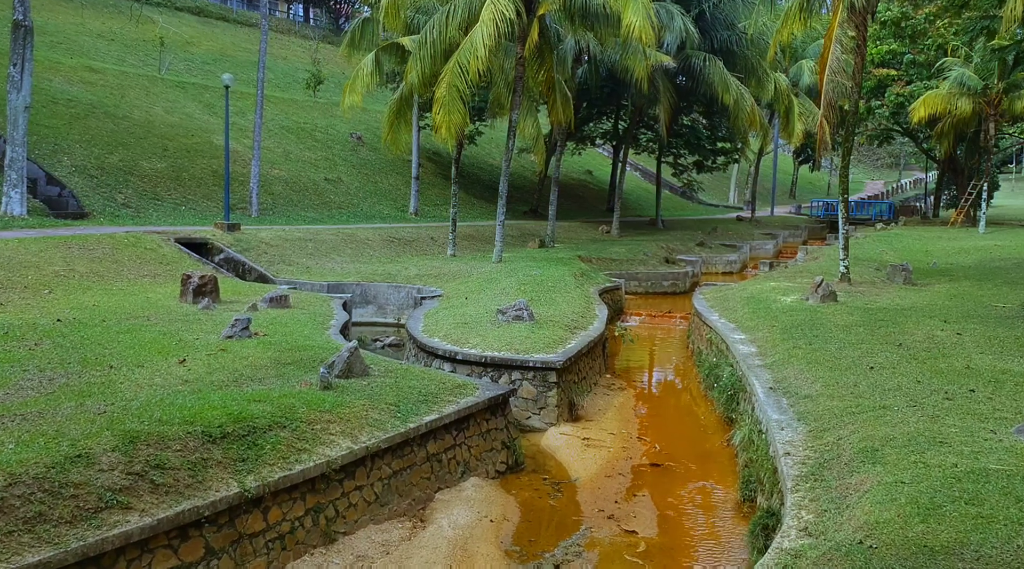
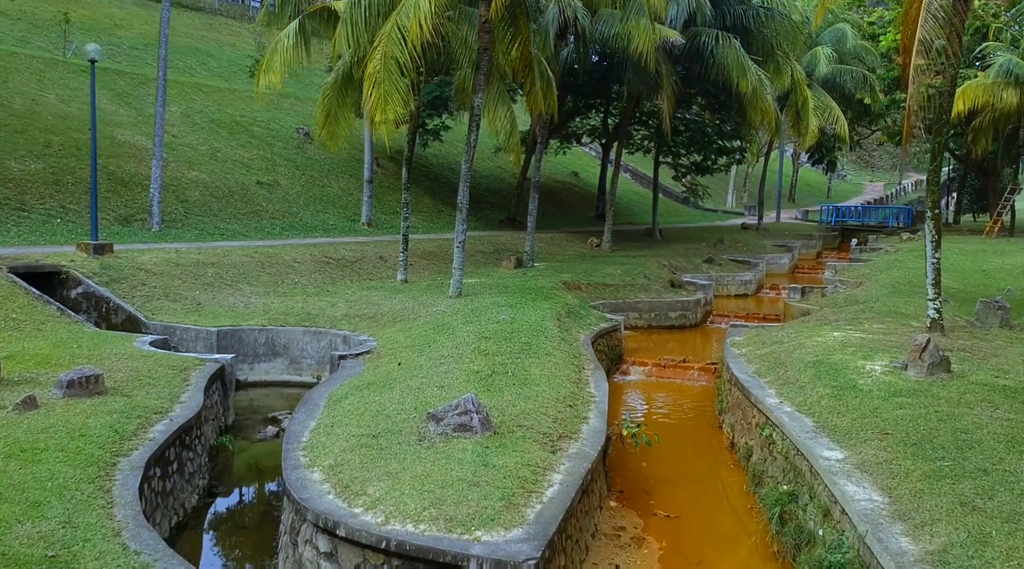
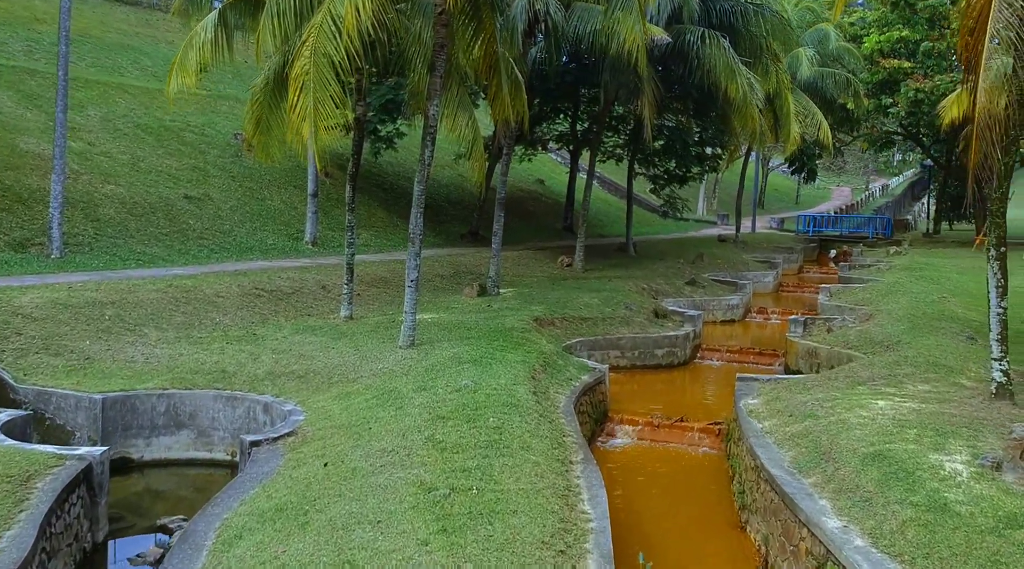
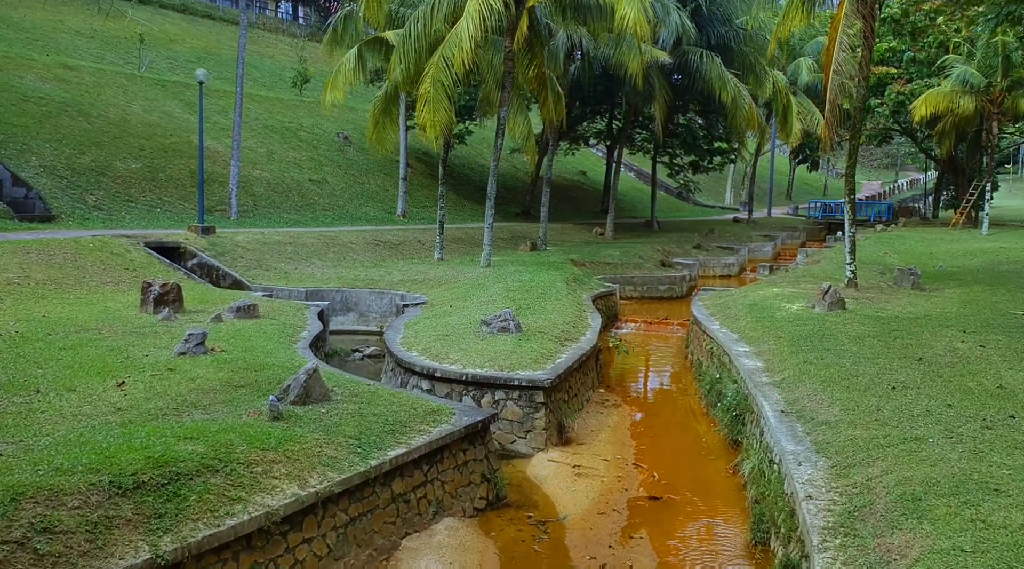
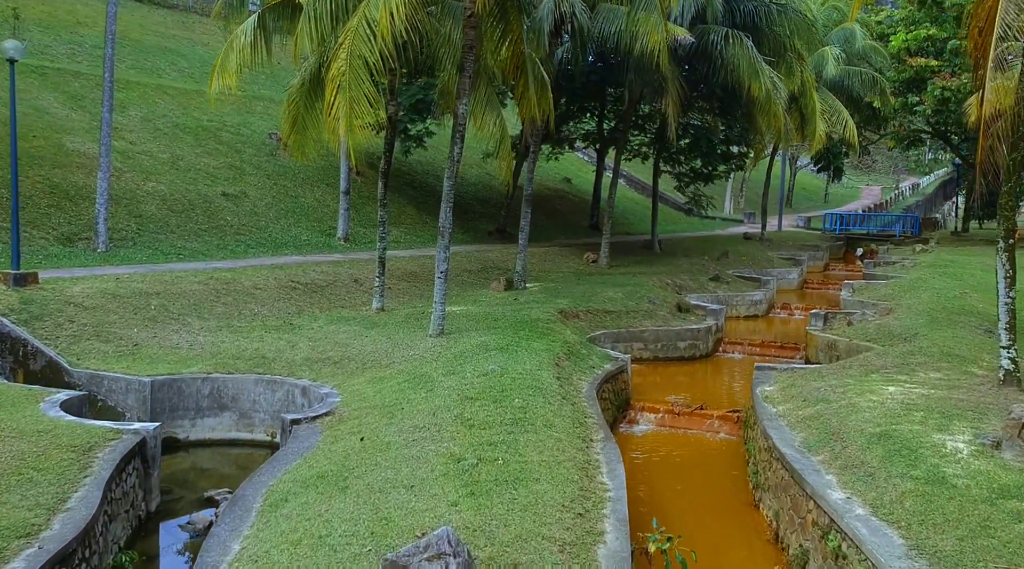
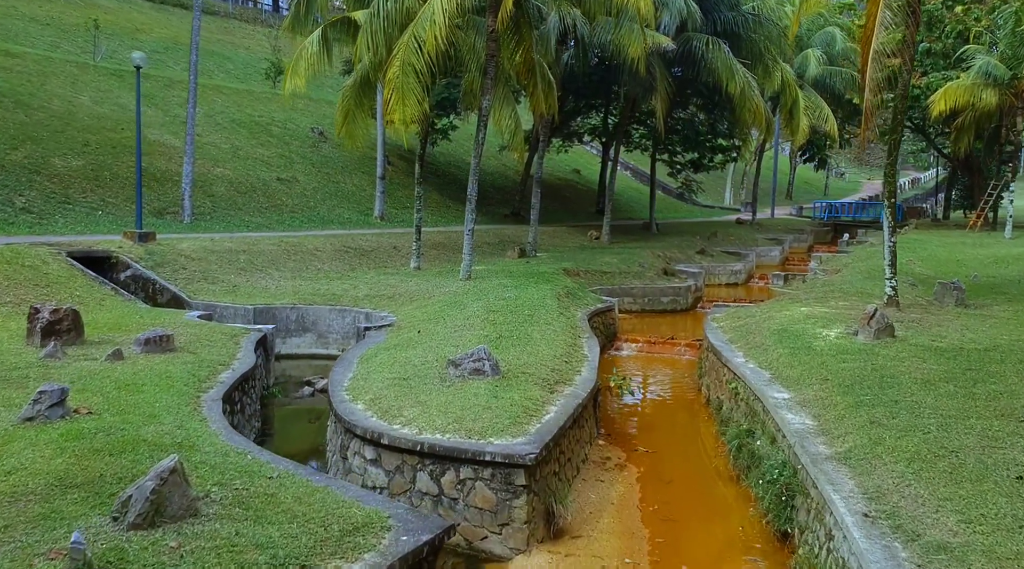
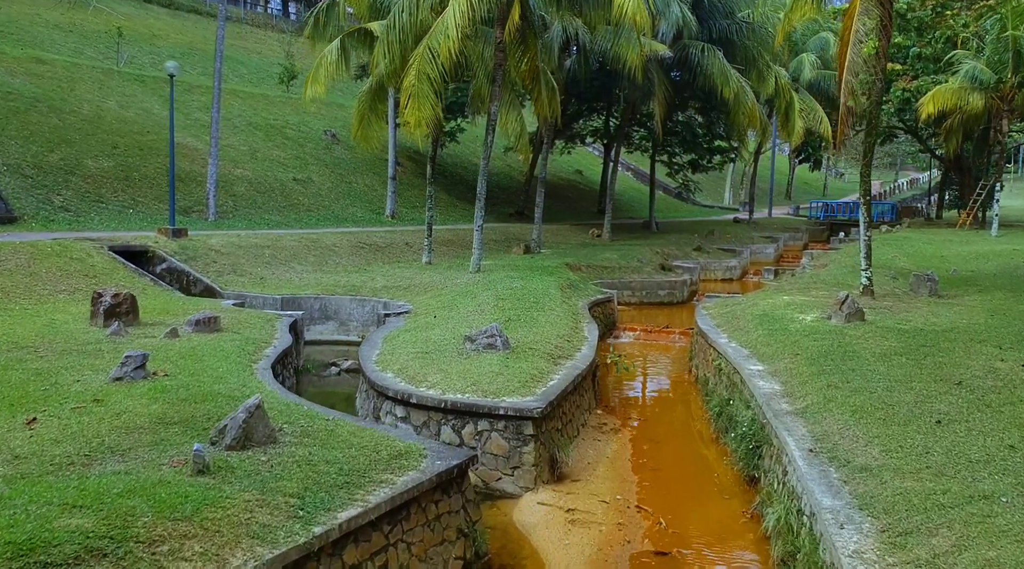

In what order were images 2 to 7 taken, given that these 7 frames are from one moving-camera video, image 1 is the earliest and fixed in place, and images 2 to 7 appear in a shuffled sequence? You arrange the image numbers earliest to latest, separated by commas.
4, 7, 6, 2, 5, 3
